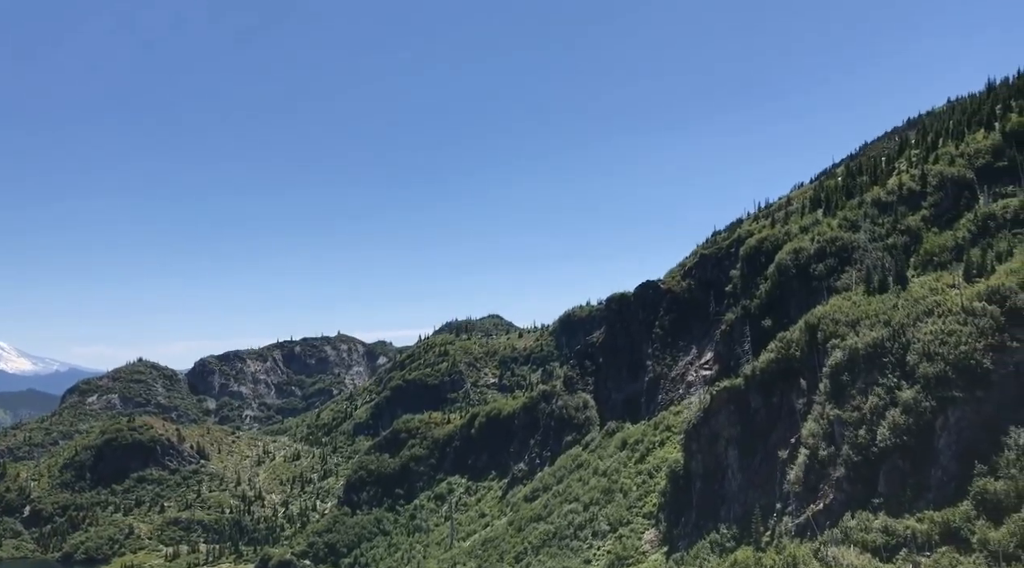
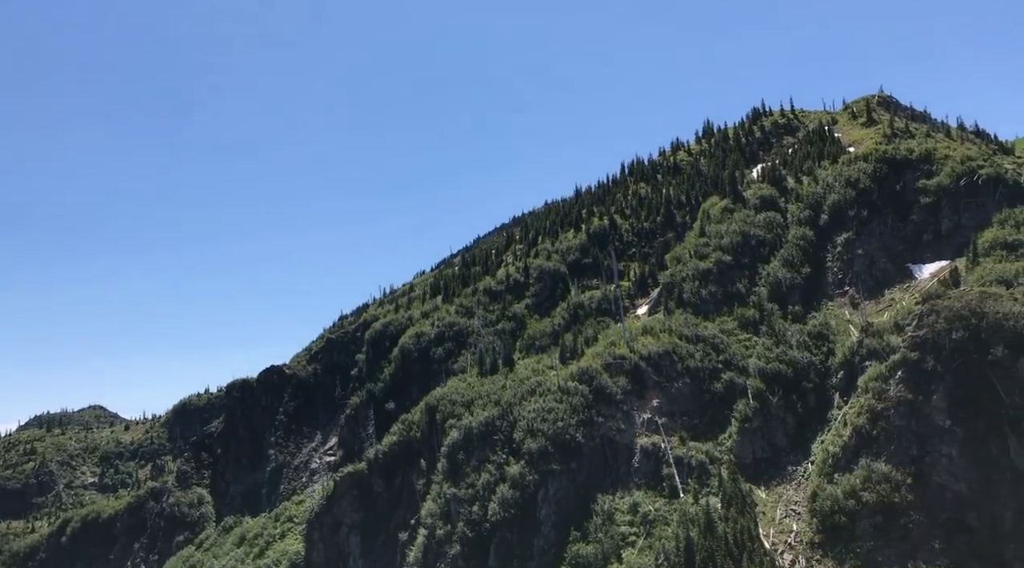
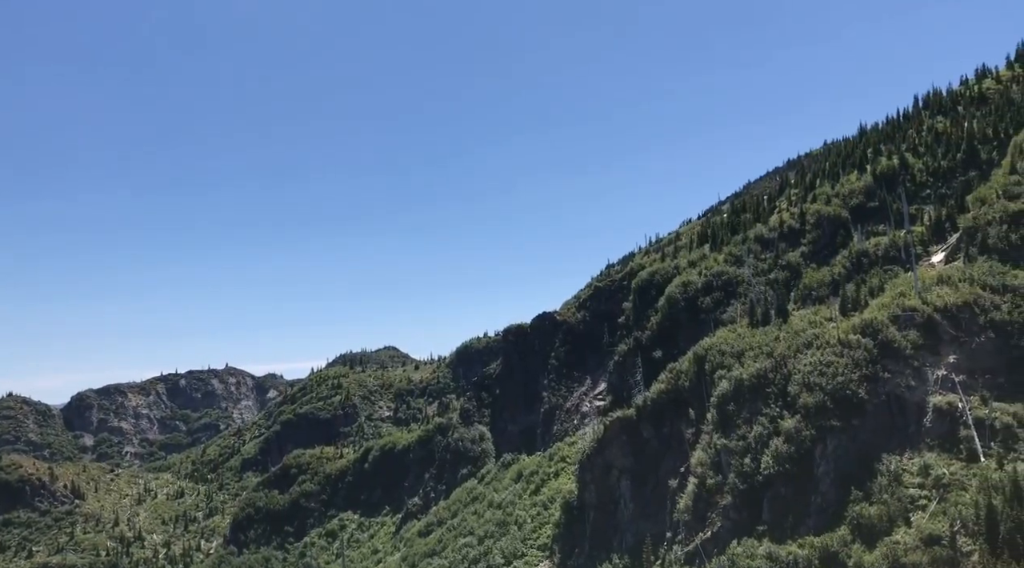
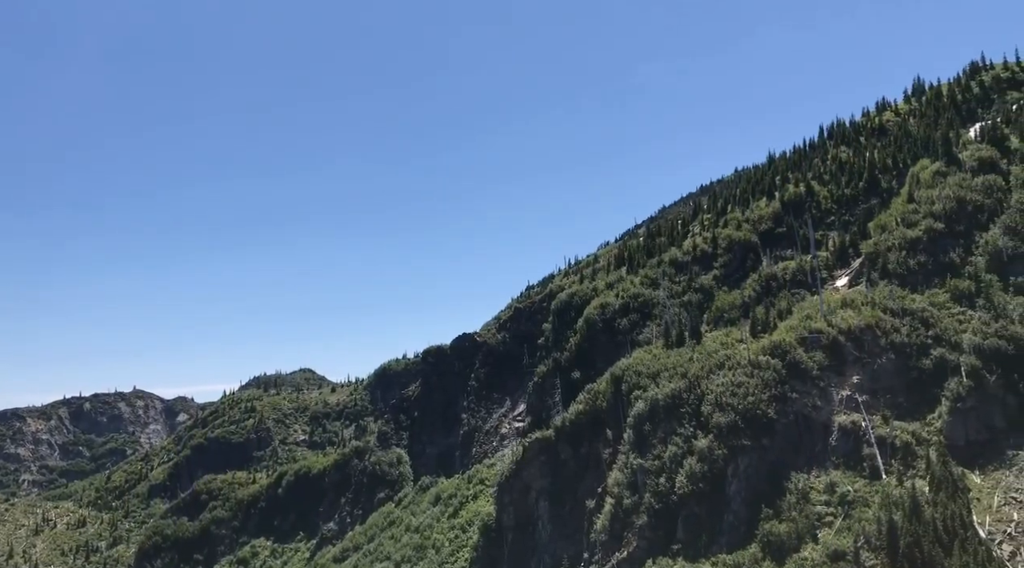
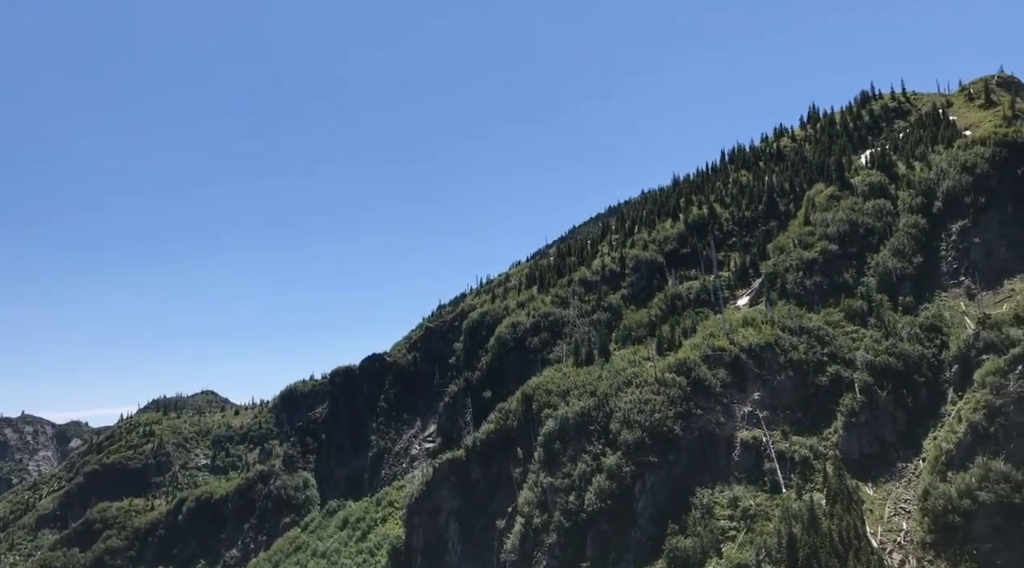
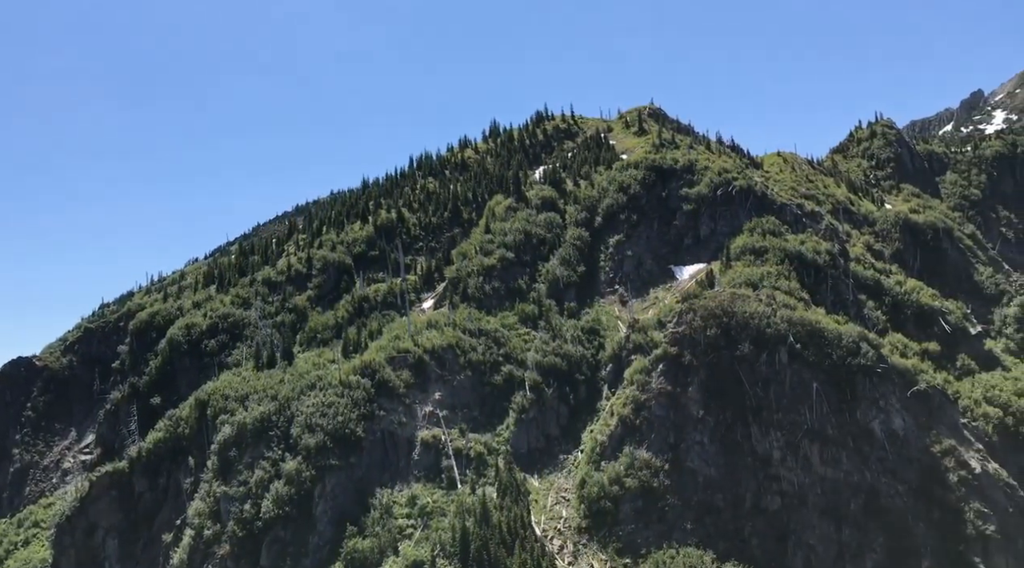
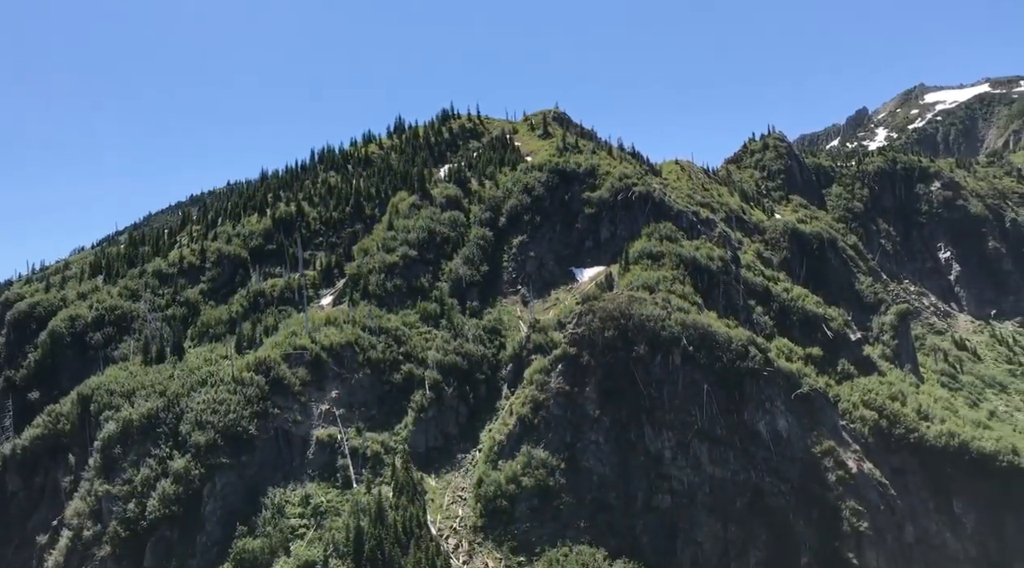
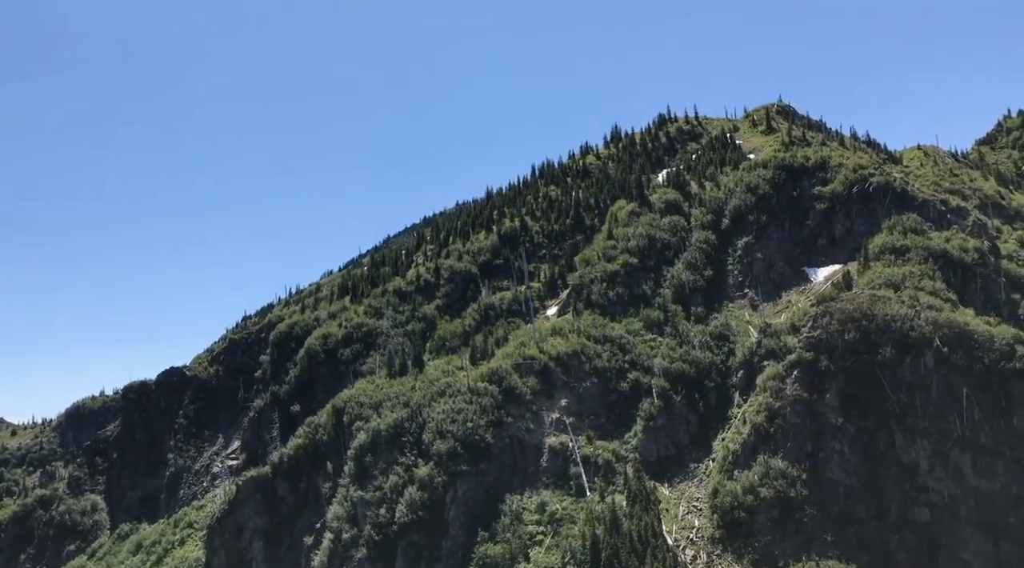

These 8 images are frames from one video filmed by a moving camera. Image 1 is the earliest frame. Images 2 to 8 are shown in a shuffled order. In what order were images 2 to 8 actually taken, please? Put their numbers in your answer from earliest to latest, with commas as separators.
3, 4, 5, 2, 8, 6, 7
